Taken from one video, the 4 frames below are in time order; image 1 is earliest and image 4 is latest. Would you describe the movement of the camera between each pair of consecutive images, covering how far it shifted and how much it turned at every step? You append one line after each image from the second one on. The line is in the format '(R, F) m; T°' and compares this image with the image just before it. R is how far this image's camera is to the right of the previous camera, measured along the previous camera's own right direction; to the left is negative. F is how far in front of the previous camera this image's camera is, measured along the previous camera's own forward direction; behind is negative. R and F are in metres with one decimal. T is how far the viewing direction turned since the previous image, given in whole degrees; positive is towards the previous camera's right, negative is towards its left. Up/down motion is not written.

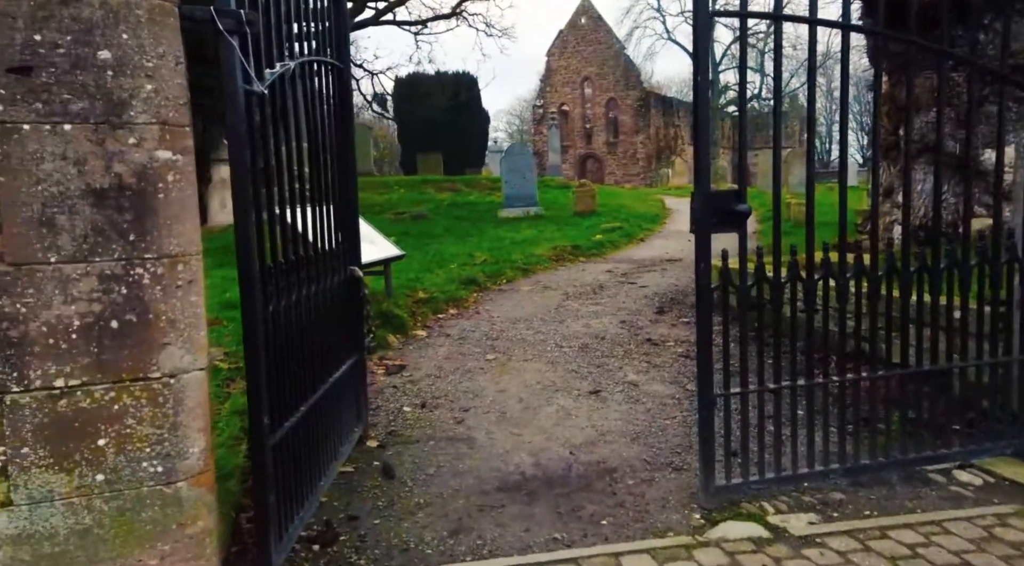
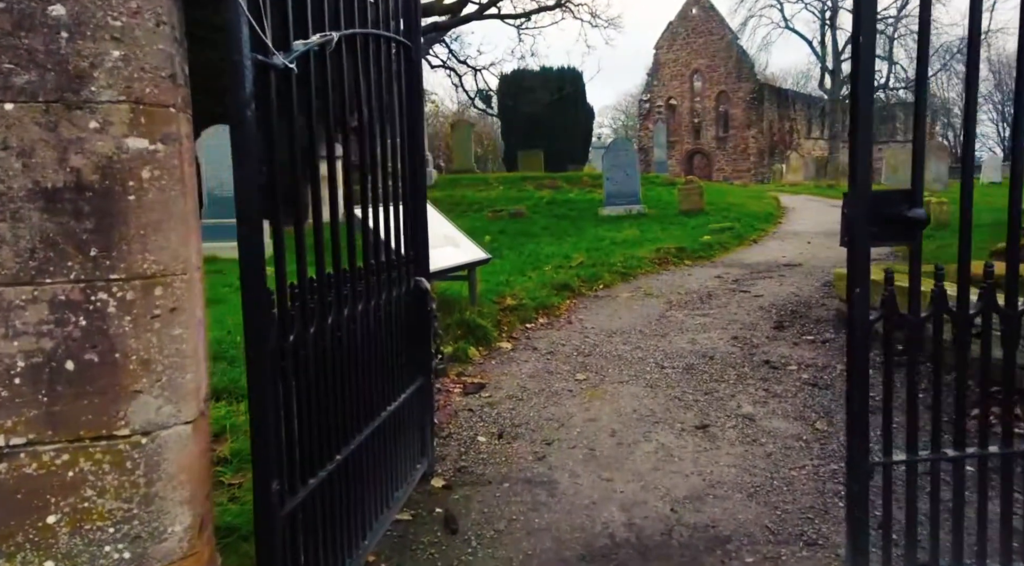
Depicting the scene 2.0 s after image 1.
(0.0, +0.7) m; -8°
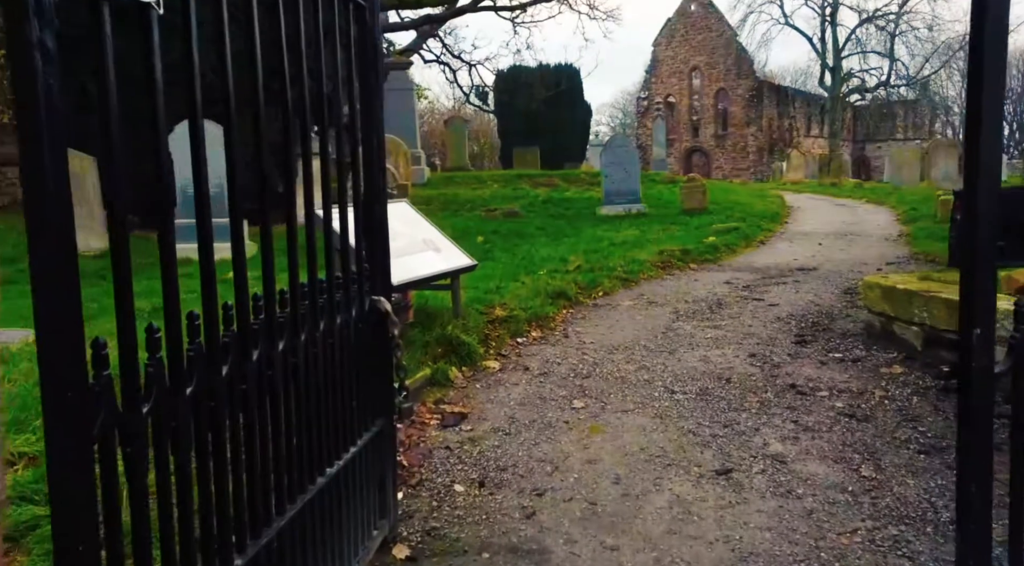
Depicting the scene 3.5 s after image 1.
(+0.1, +0.7) m; 0°
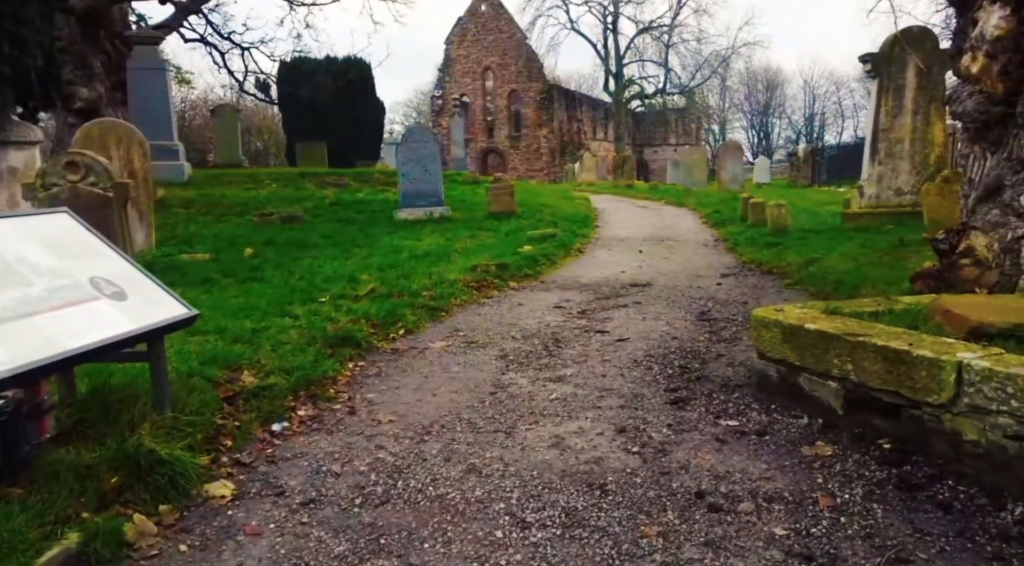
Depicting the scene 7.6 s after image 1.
(+0.2, +2.0) m; +15°
